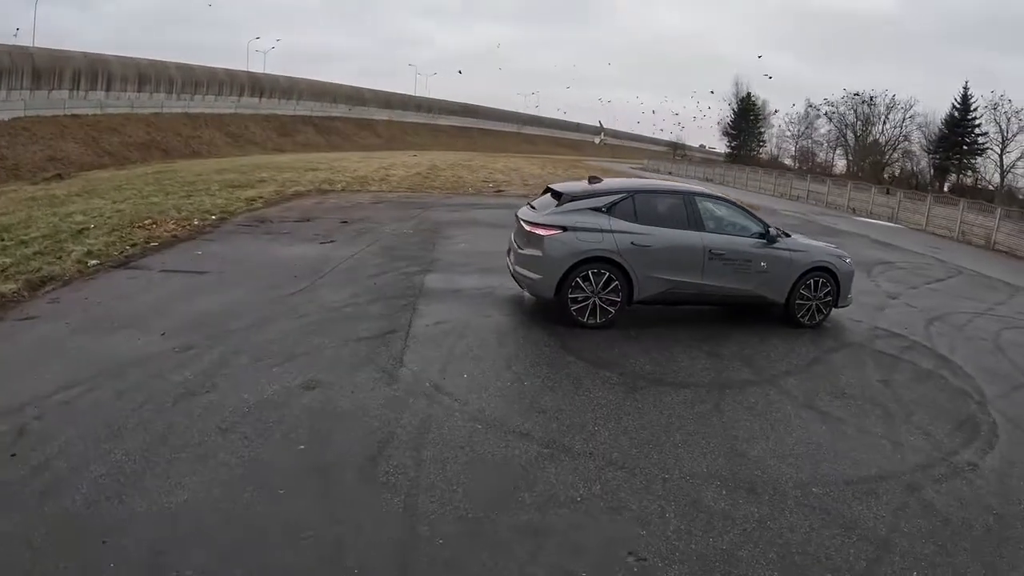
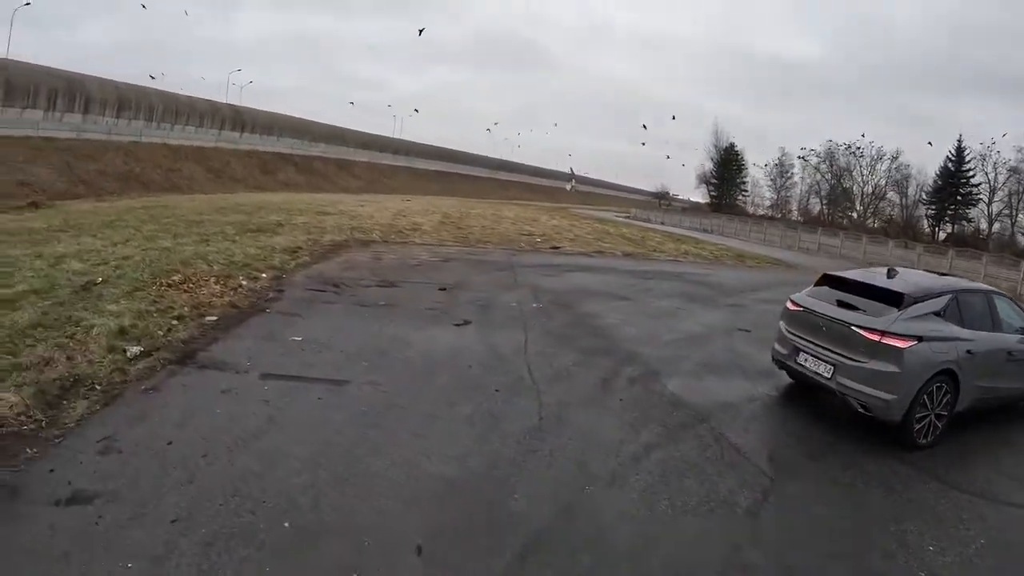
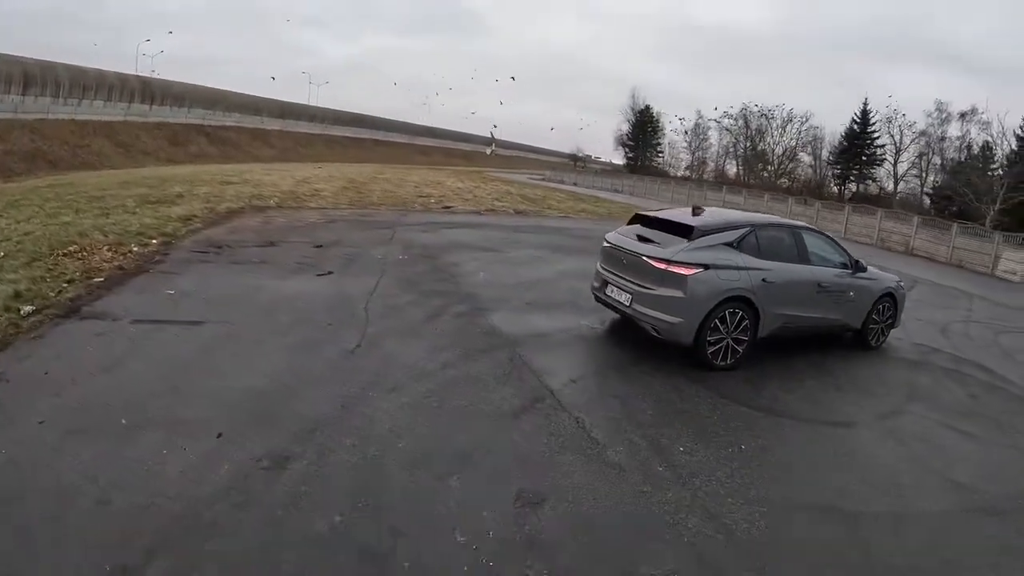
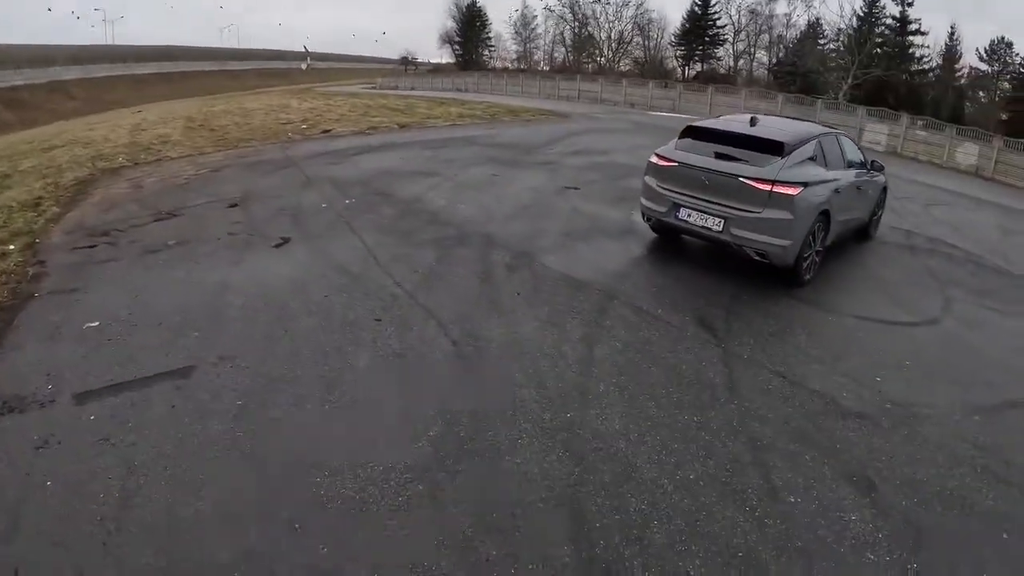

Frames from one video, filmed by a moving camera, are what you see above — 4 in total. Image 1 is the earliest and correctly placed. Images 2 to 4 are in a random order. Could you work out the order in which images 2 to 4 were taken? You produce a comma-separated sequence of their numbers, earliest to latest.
3, 2, 4
